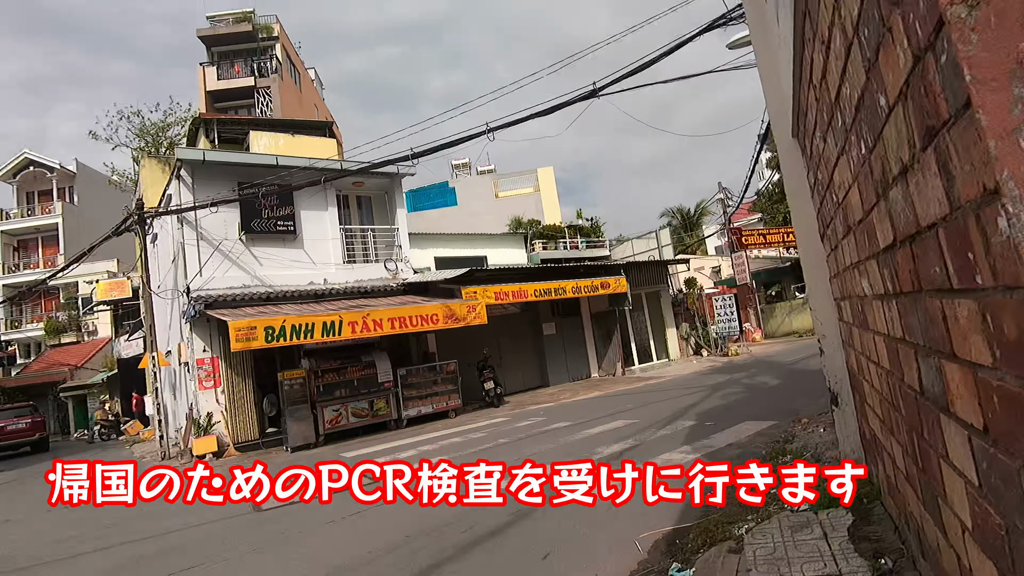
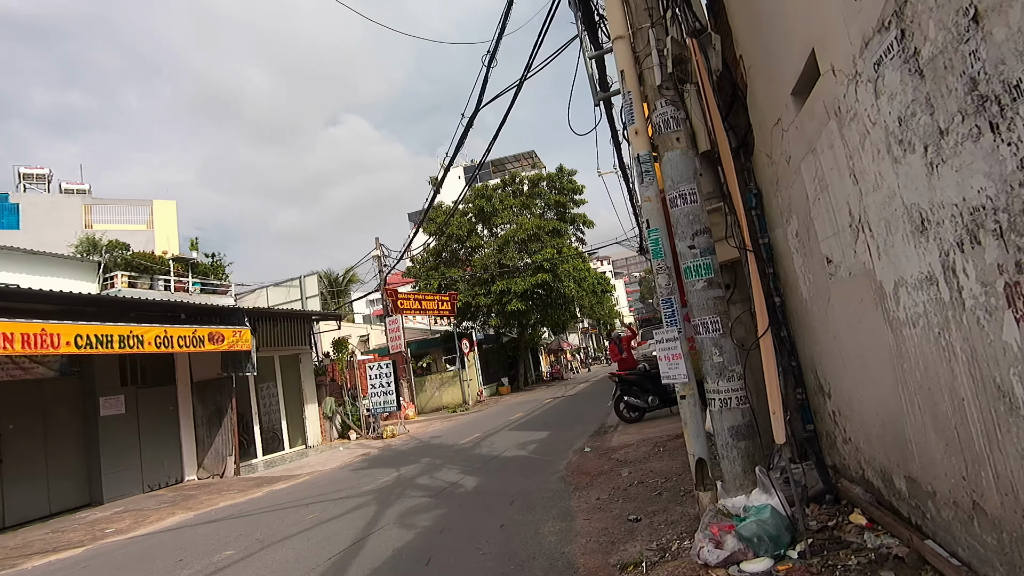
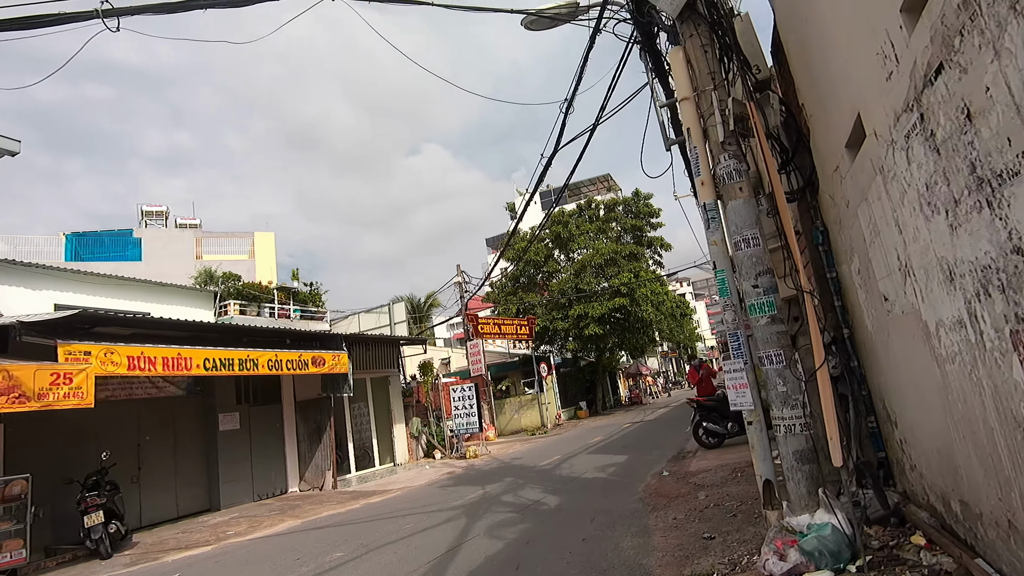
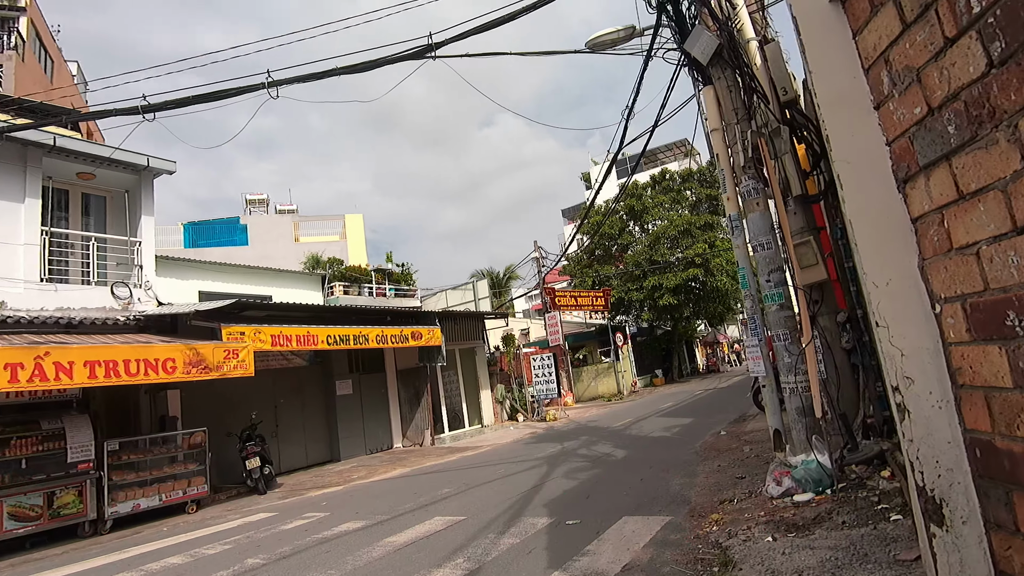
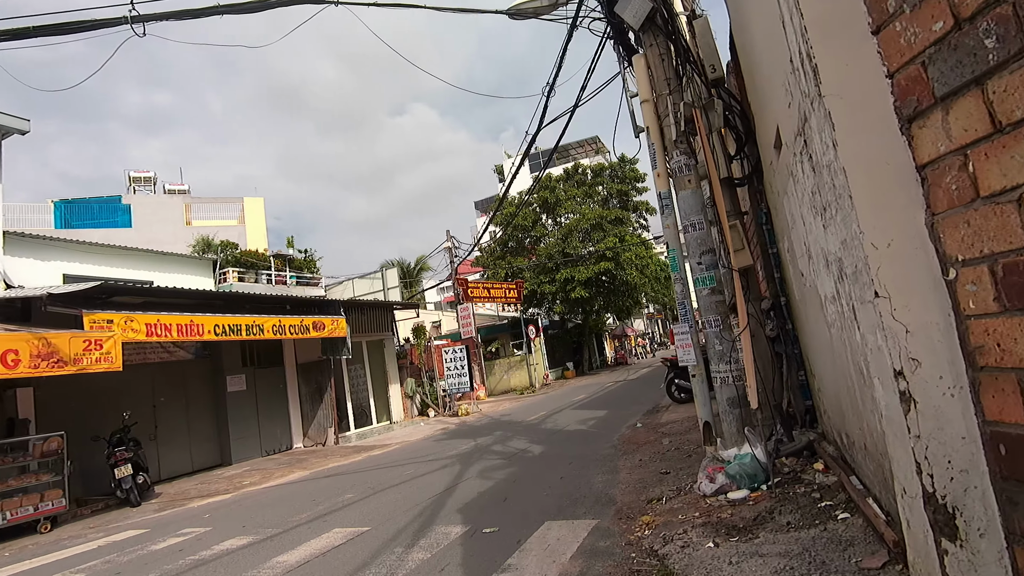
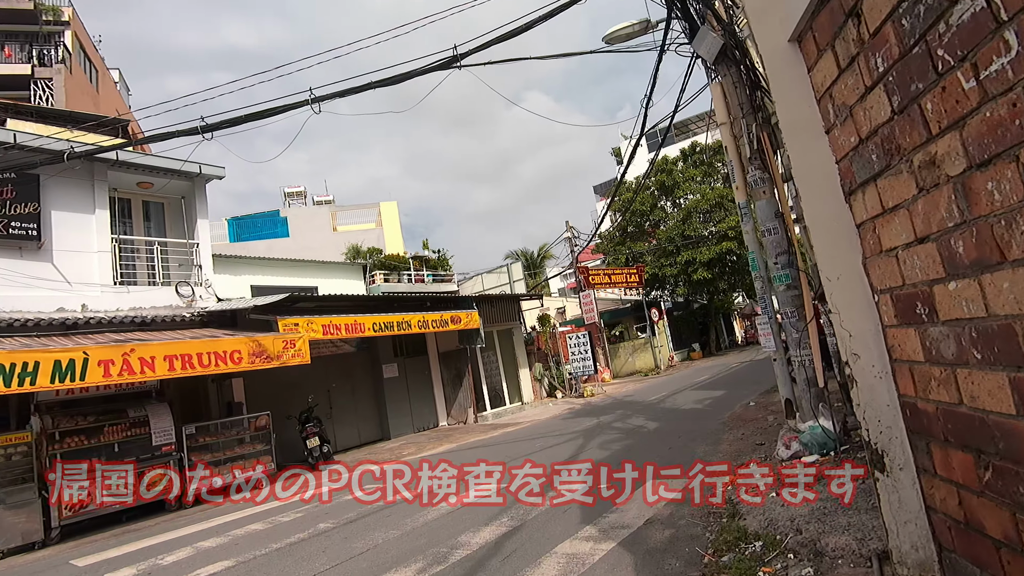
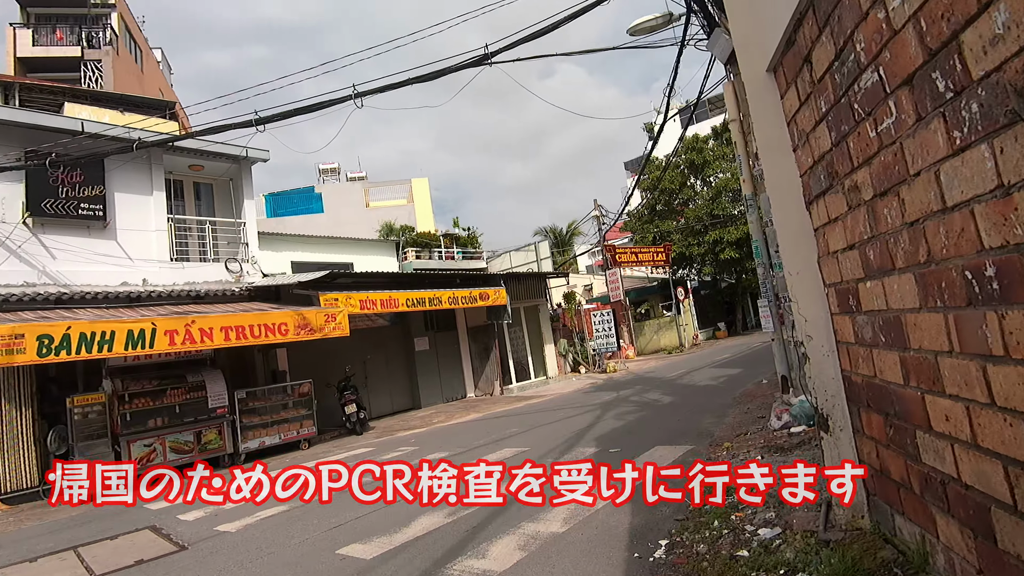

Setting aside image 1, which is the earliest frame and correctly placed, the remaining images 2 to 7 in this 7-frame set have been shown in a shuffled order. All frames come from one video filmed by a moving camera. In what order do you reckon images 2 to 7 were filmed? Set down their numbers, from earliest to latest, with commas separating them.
7, 6, 4, 5, 3, 2
